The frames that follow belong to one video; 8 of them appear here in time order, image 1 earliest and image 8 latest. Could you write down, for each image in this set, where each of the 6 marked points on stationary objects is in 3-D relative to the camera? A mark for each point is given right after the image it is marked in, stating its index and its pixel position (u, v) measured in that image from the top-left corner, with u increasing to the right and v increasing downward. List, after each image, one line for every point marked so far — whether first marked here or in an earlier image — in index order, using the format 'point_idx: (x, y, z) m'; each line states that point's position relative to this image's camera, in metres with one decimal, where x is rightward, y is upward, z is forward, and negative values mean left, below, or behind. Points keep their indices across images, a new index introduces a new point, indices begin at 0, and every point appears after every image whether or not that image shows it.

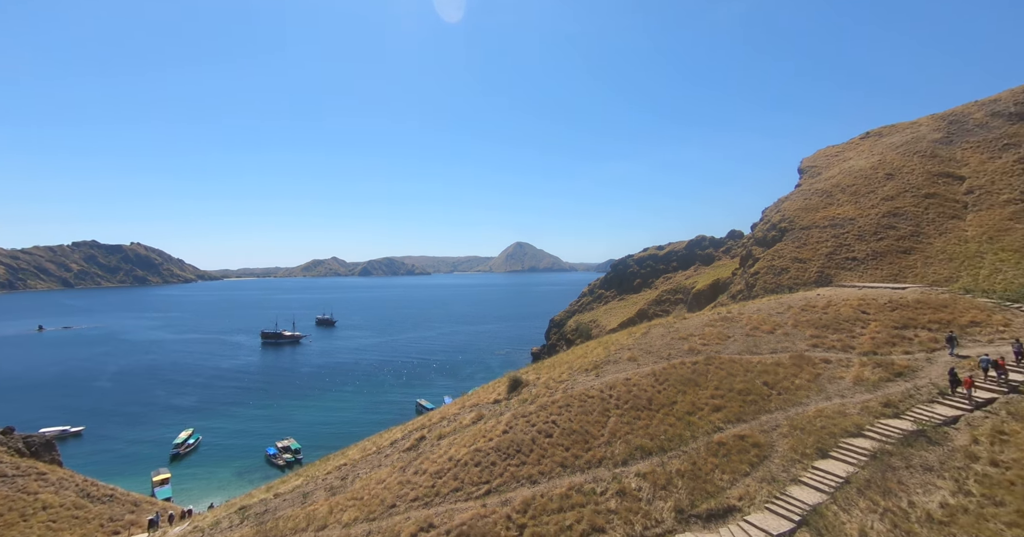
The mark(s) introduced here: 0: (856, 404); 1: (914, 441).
0: (+15.2, -6.0, +18.5) m
1: (+15.3, -6.7, +16.0) m
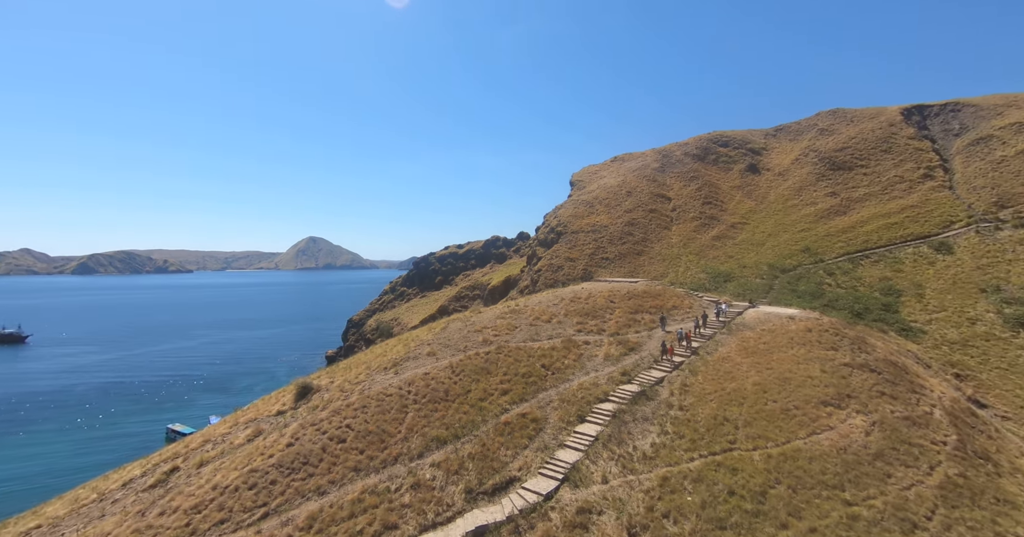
0: (+5.1, -5.9, +23.1) m
1: (+6.3, -6.6, +20.9) m
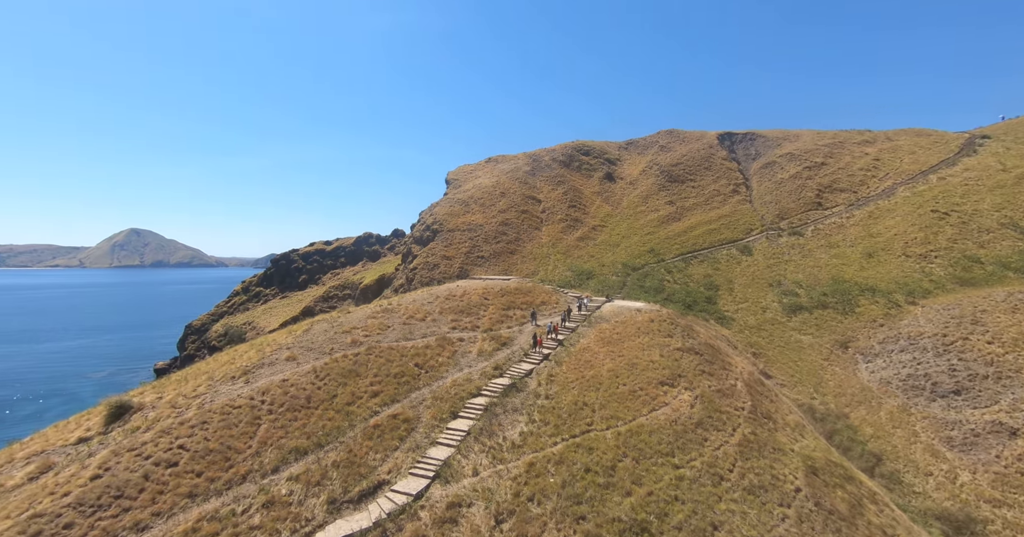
0: (-2.0, -5.8, +23.5) m
1: (-0.2, -6.4, +21.8) m
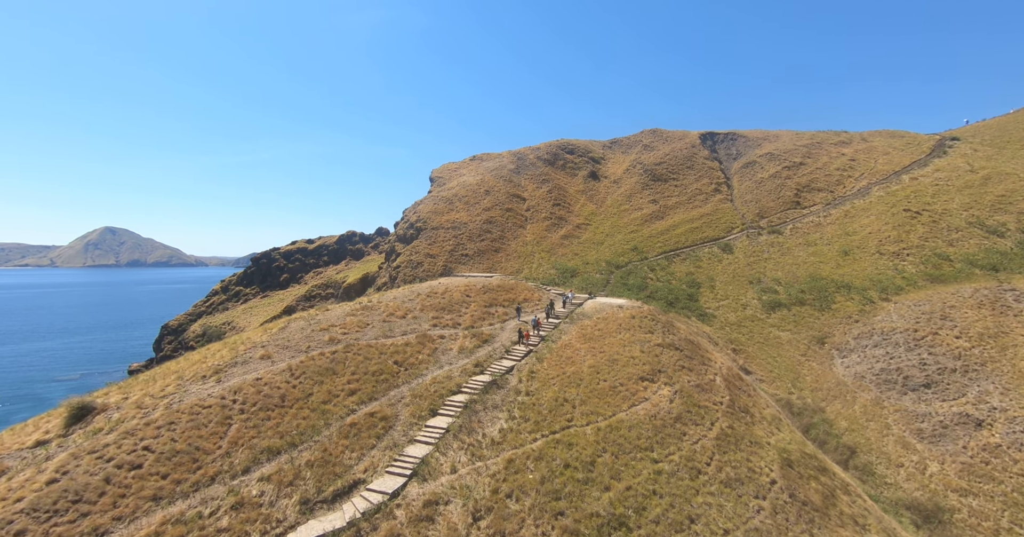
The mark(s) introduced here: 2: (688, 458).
0: (-3.1, -5.6, +23.3) m
1: (-1.2, -6.2, +21.6) m
2: (+7.5, -8.0, +17.7) m
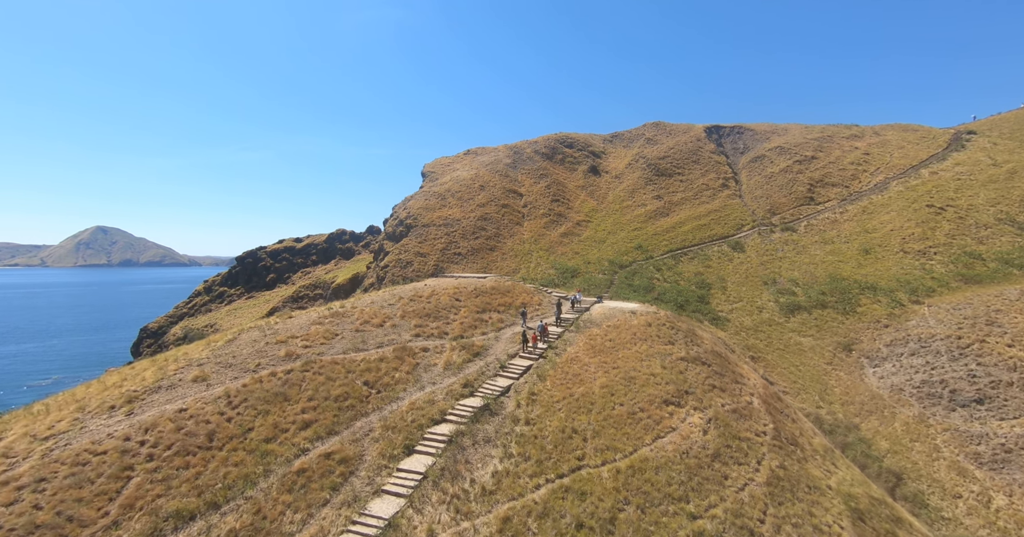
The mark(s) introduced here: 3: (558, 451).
0: (-3.2, -5.5, +19.2) m
1: (-1.3, -6.2, +17.6) m
2: (+7.3, -8.0, +13.7) m
3: (+1.8, -7.0, +16.0) m
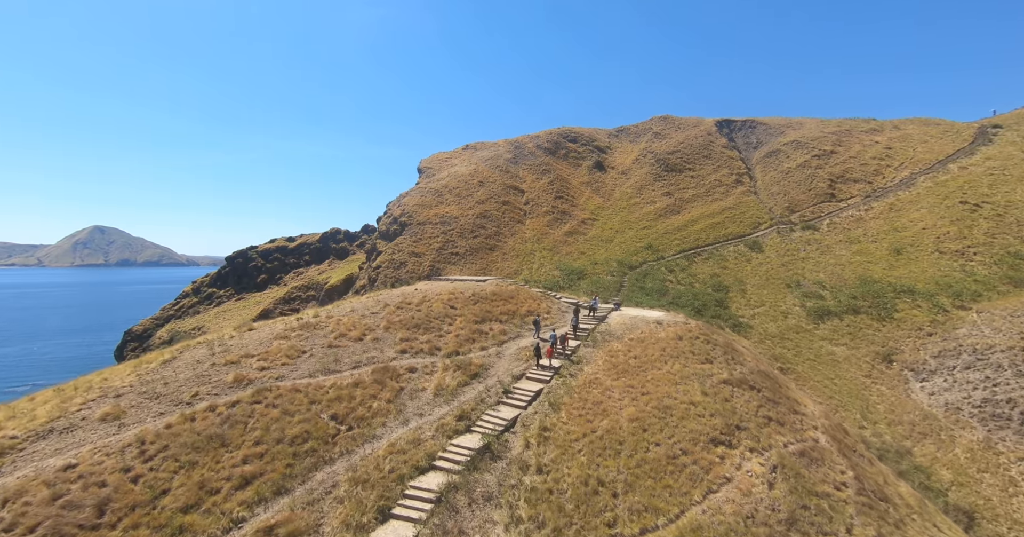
0: (-3.0, -5.7, +15.3) m
1: (-1.1, -6.3, +13.7) m
2: (+7.6, -8.1, +9.8) m
3: (+2.0, -7.1, +12.1) m
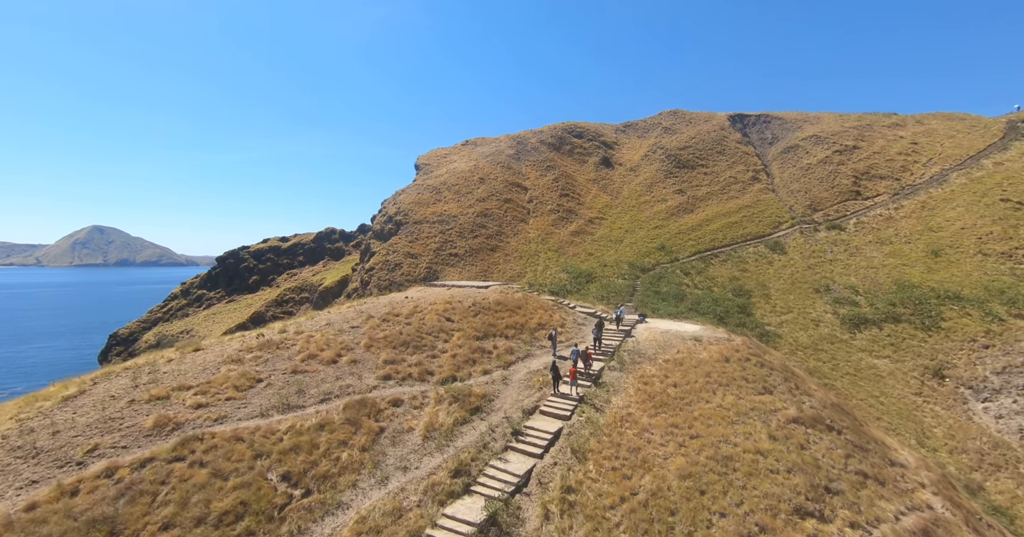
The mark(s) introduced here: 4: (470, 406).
0: (-2.6, -5.9, +11.5) m
1: (-0.7, -6.6, +9.9) m
2: (+7.9, -8.4, +6.0) m
3: (+2.4, -7.4, +8.4) m
4: (-1.5, -4.8, +15.0) m
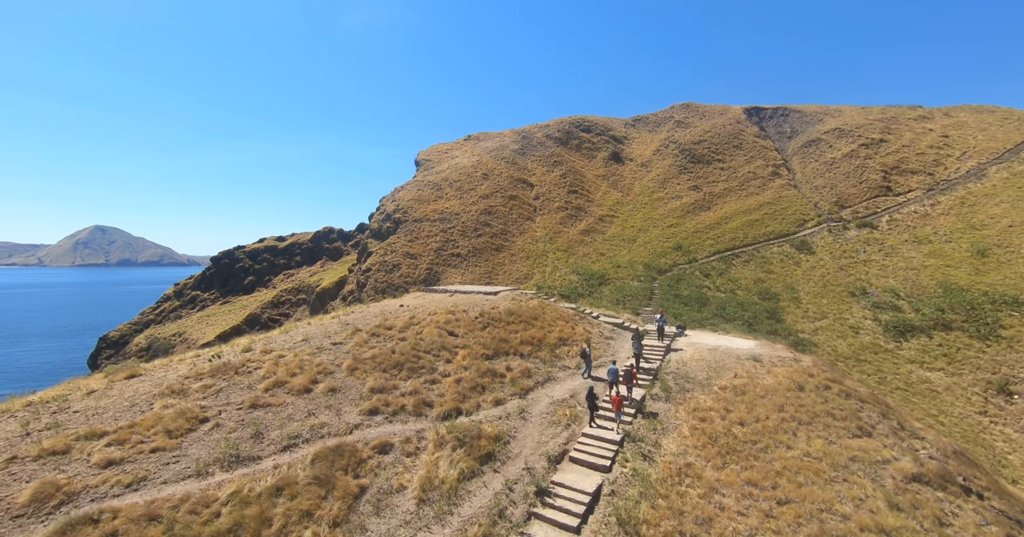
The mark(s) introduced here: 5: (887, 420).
0: (-2.0, -6.0, +8.2) m
1: (-0.2, -6.7, +6.5) m
2: (+8.5, -8.5, +2.6) m
3: (+3.0, -7.5, +5.0) m
4: (-0.9, -5.0, +11.6) m
5: (+13.4, -4.8, +14.7) m
